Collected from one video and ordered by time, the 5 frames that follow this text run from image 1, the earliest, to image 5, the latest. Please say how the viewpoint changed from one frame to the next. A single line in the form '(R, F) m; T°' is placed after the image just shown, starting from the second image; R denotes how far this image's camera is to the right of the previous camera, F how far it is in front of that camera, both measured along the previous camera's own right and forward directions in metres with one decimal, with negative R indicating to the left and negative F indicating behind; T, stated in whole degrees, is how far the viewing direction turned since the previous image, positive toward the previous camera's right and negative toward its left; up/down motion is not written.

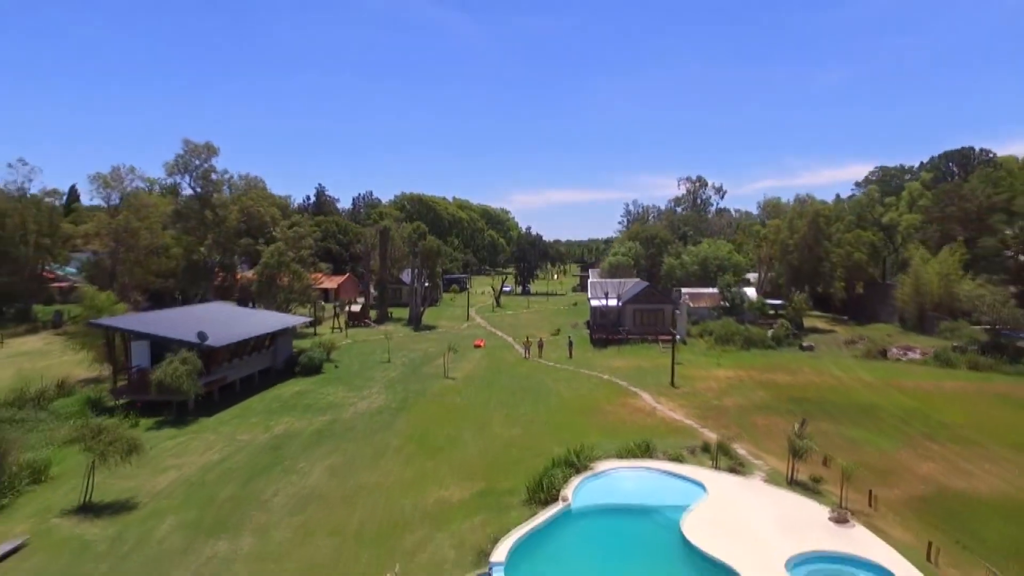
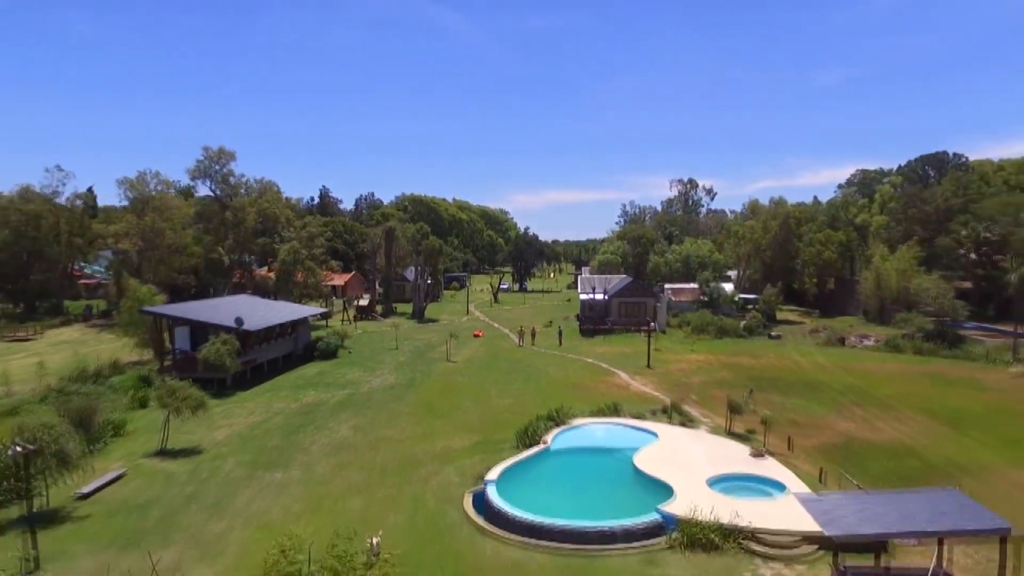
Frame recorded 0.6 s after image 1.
(+0.2, -4.6) m; 0°
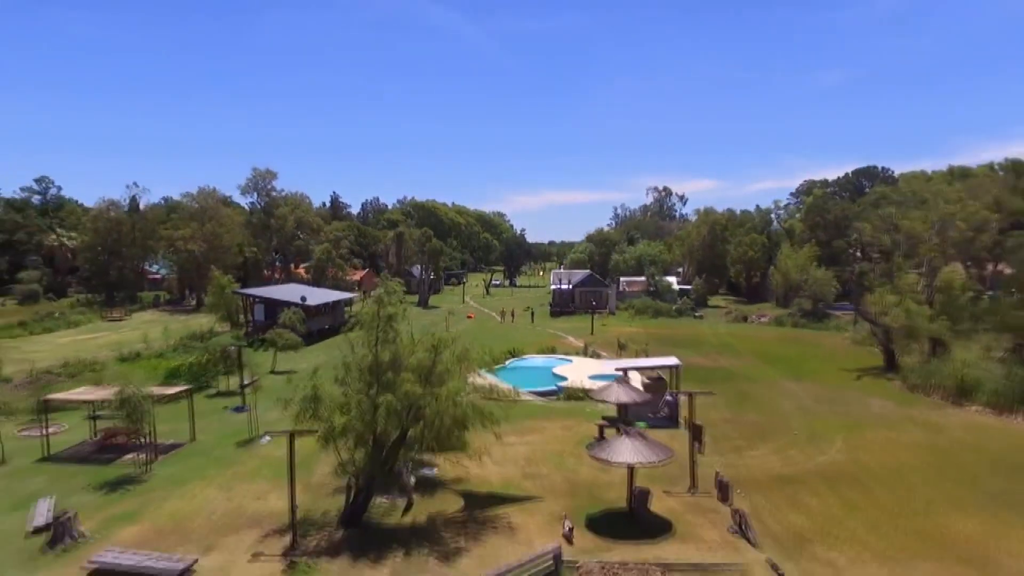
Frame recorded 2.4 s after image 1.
(+1.0, -14.7) m; 0°
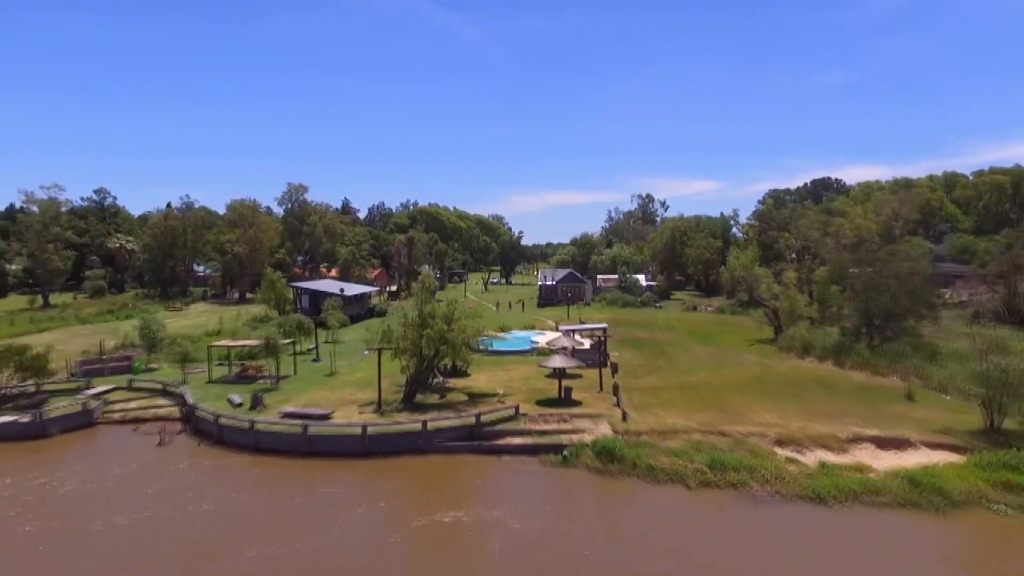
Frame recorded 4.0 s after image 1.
(+0.5, -13.6) m; 0°
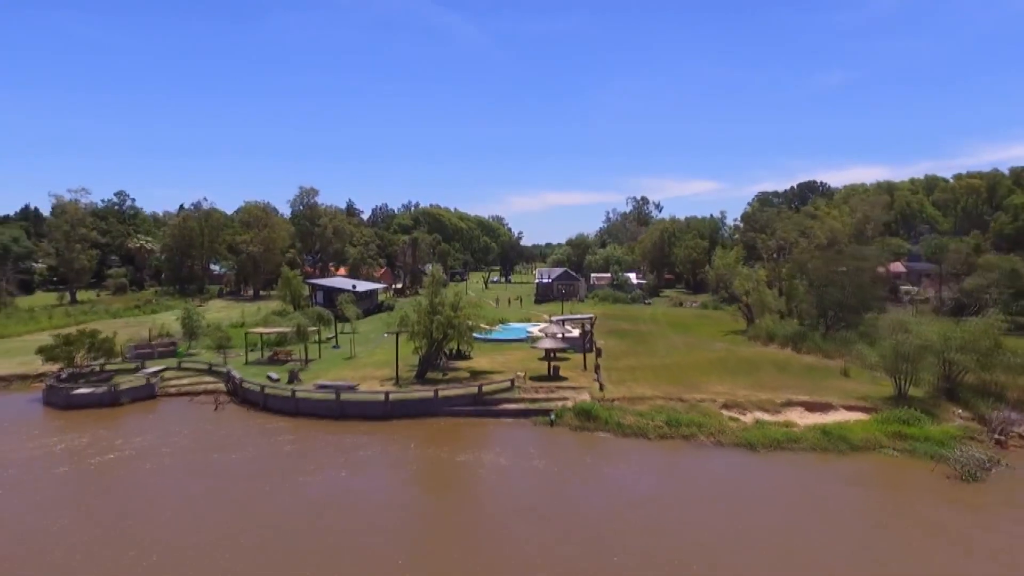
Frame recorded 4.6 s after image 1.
(+0.1, -5.3) m; 0°
